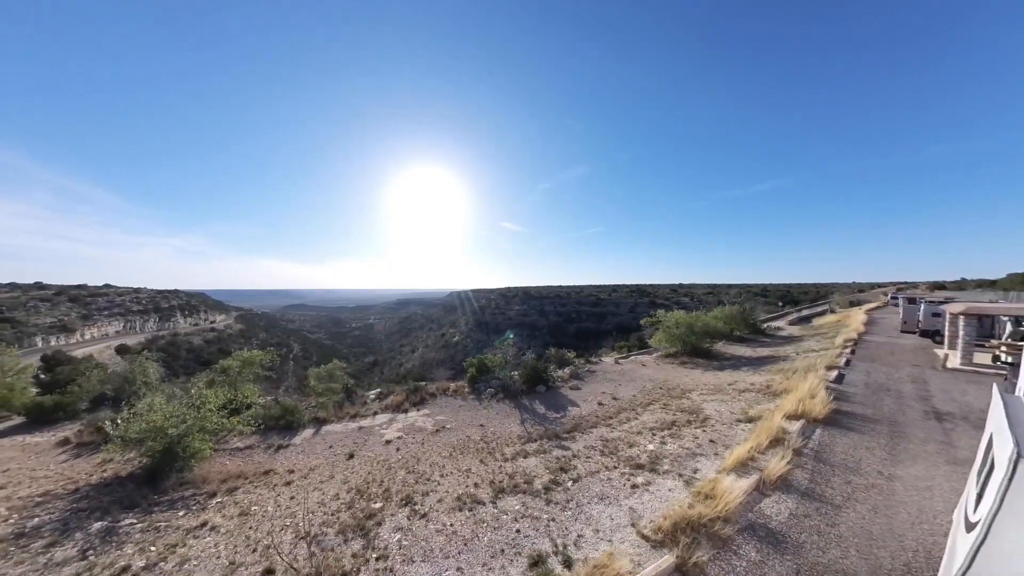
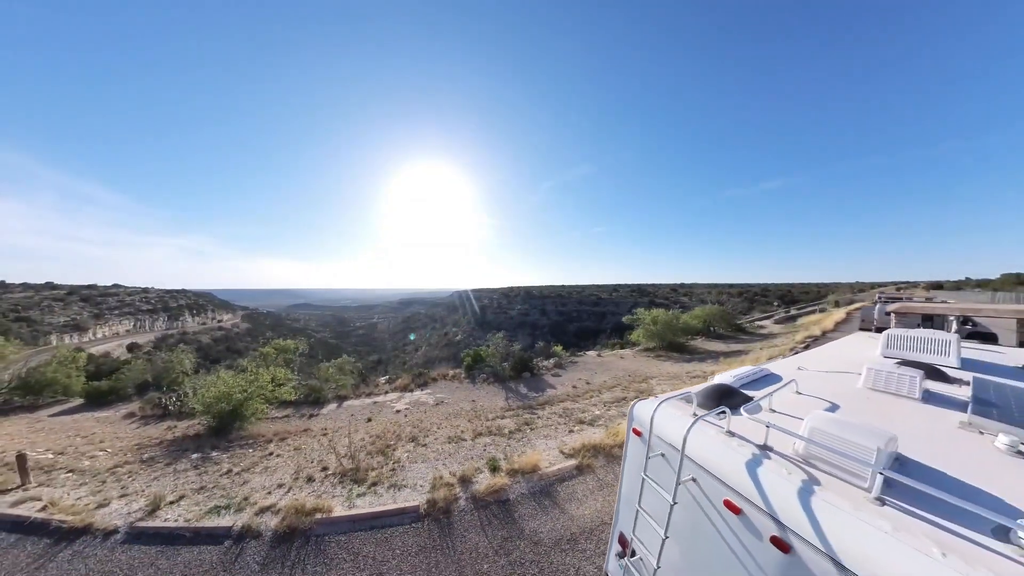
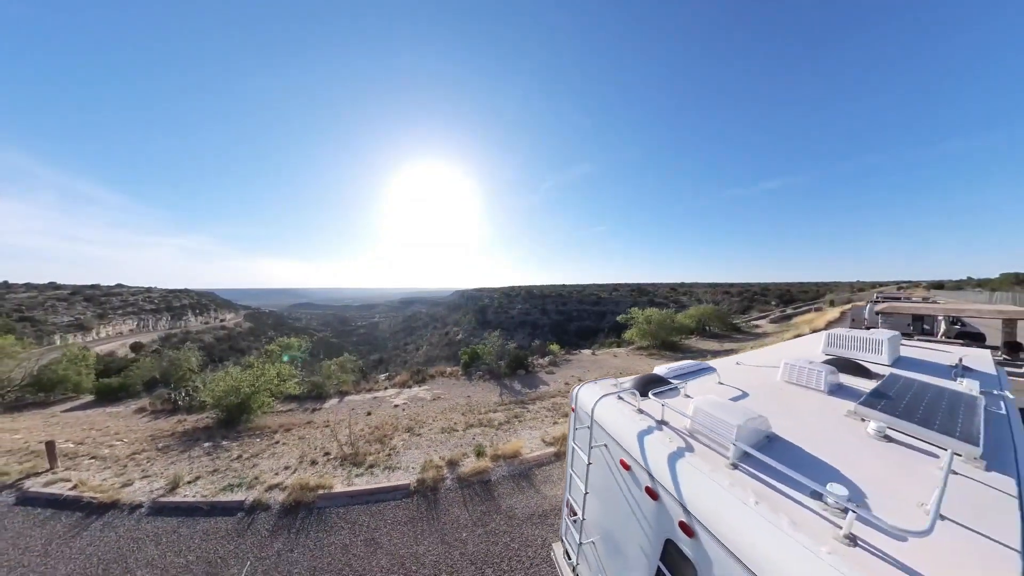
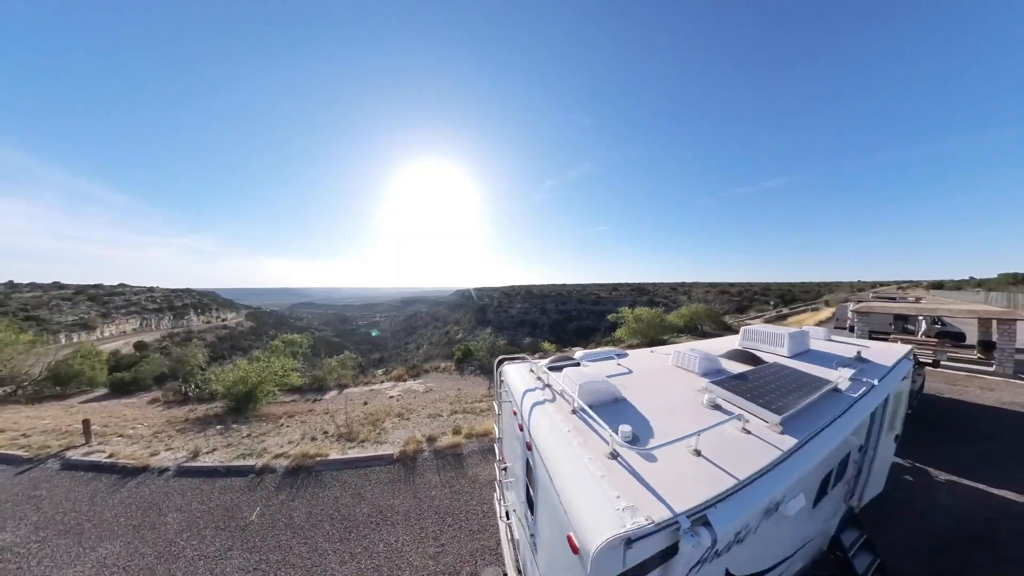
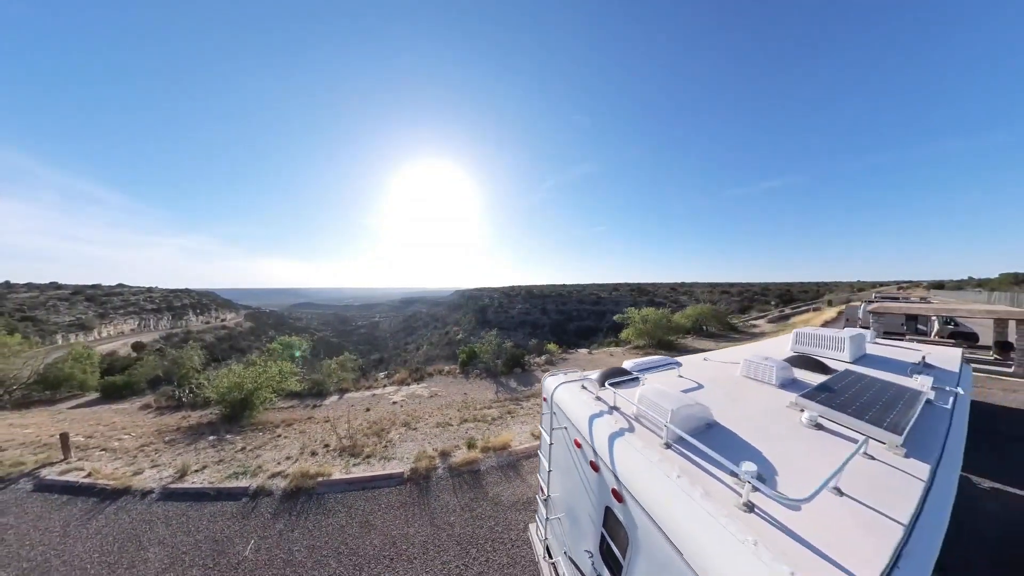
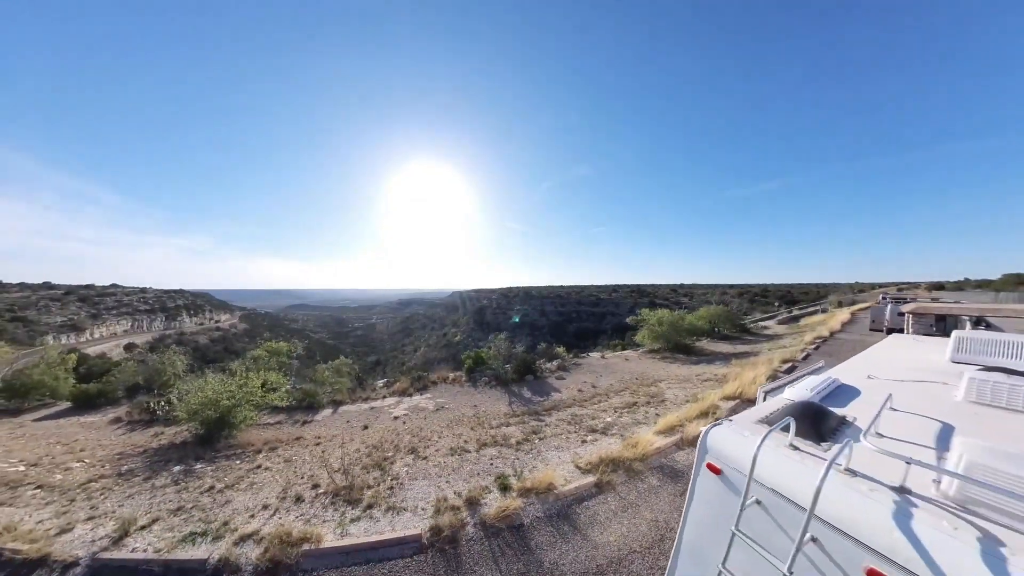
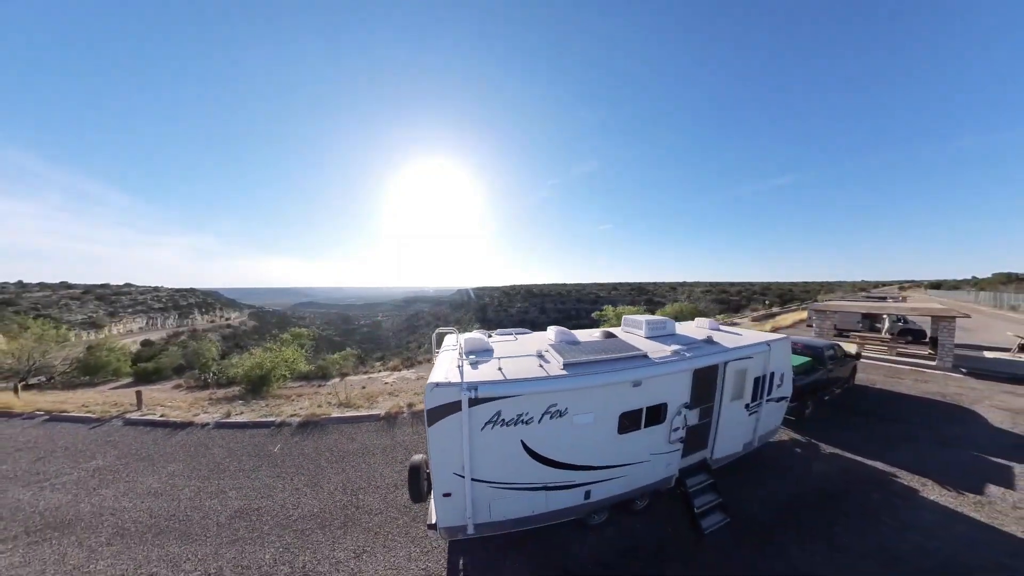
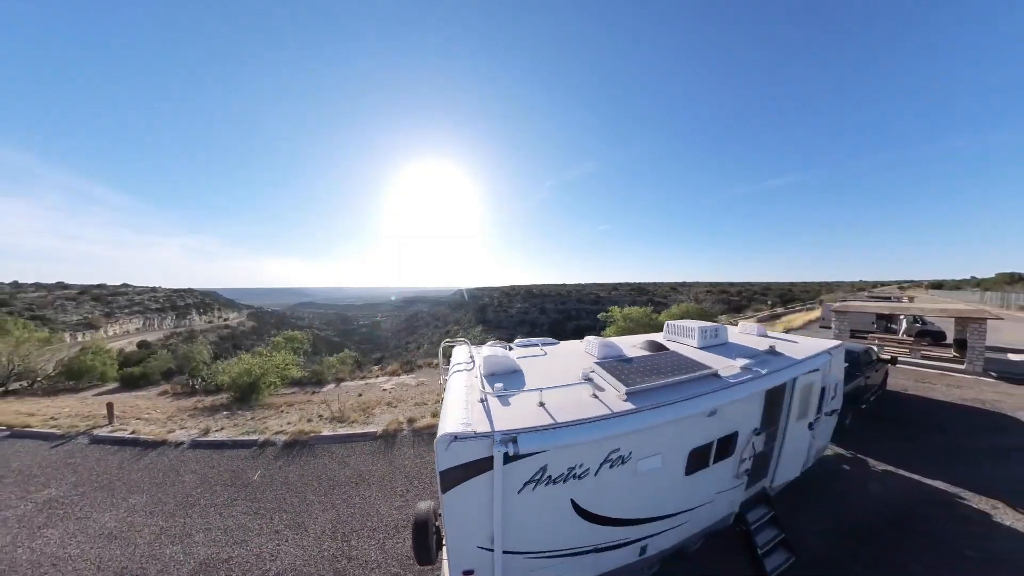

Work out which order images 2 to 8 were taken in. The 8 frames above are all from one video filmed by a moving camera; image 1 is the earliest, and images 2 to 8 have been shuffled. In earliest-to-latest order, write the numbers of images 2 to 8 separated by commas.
6, 2, 3, 5, 4, 8, 7
